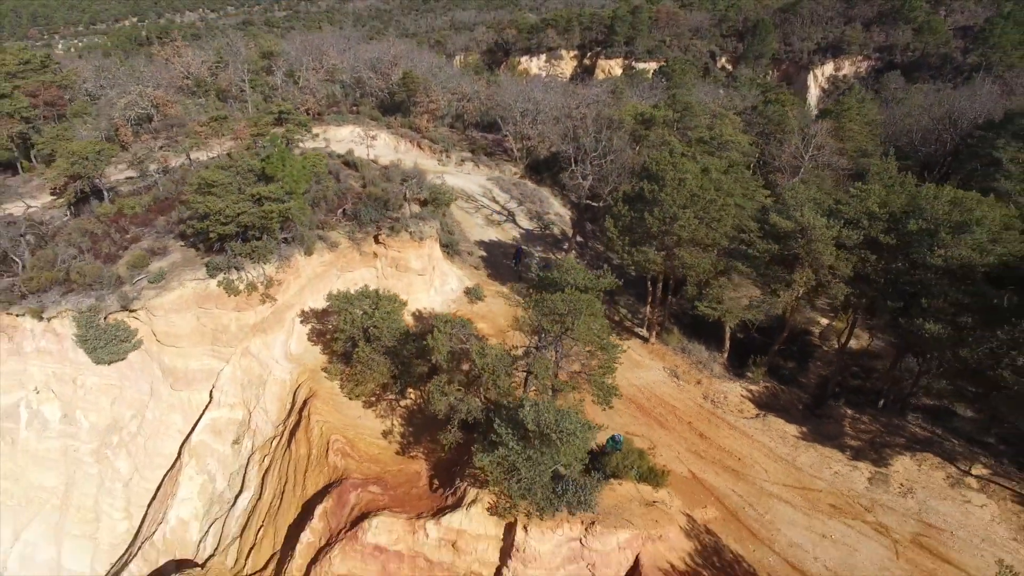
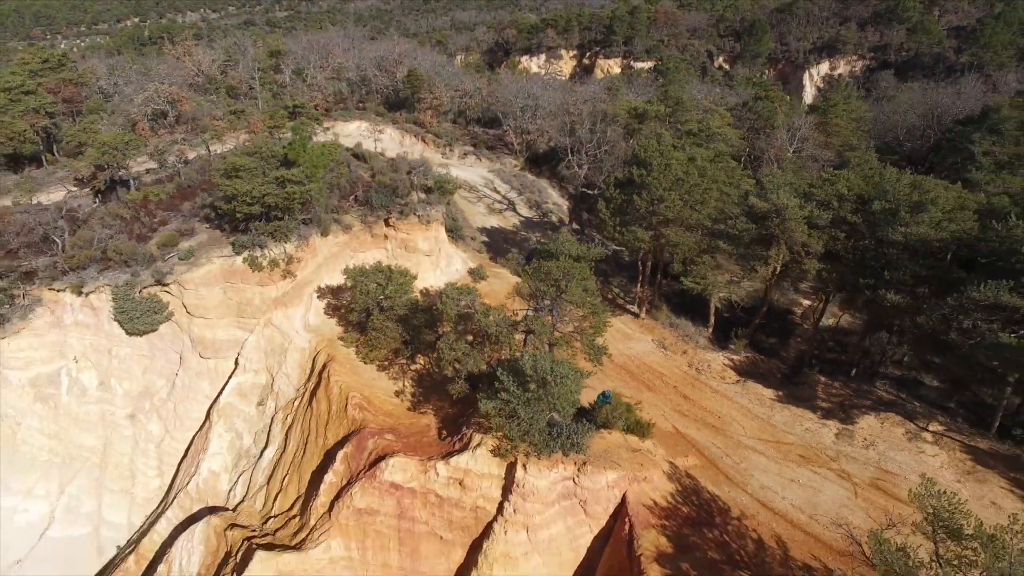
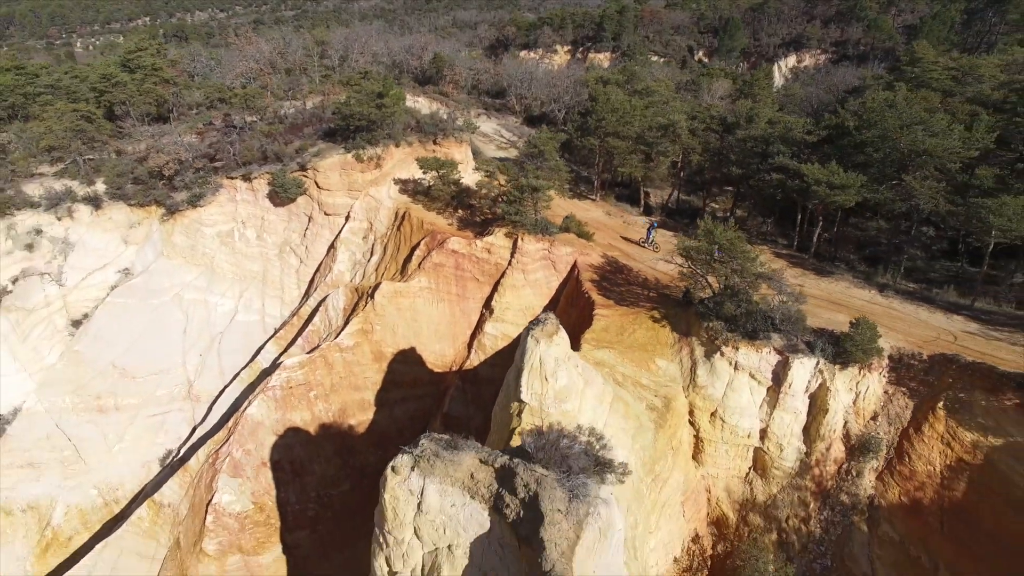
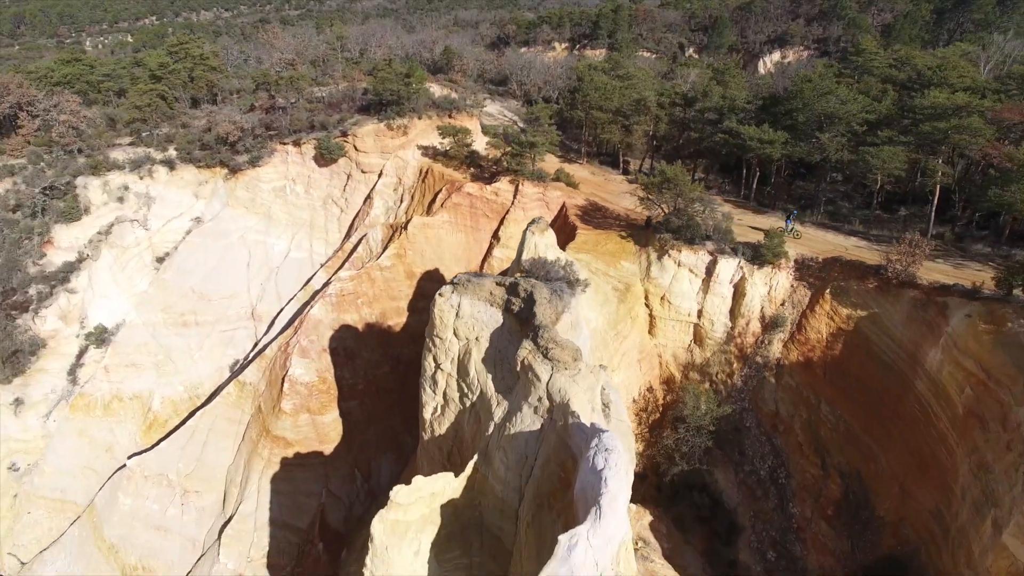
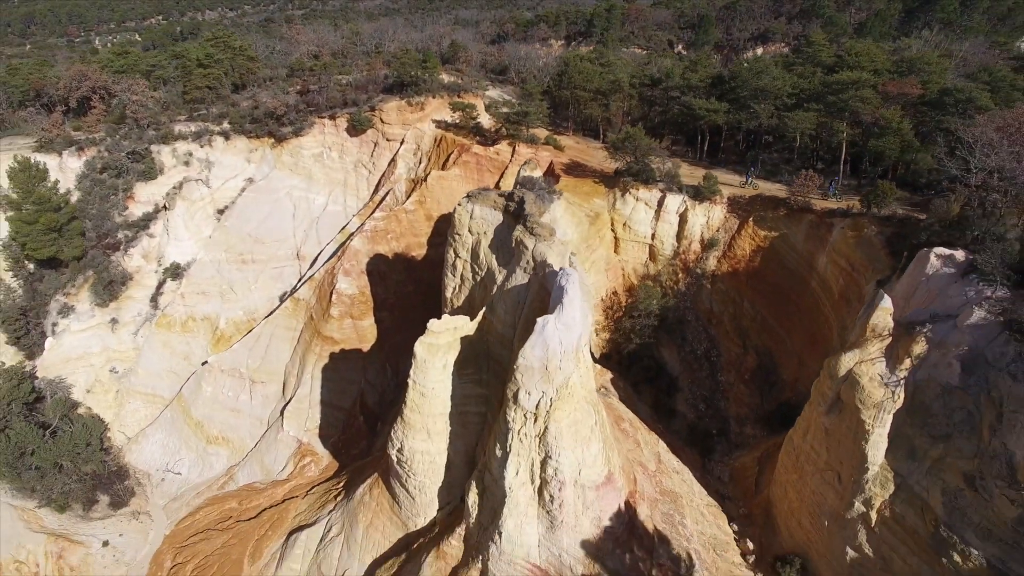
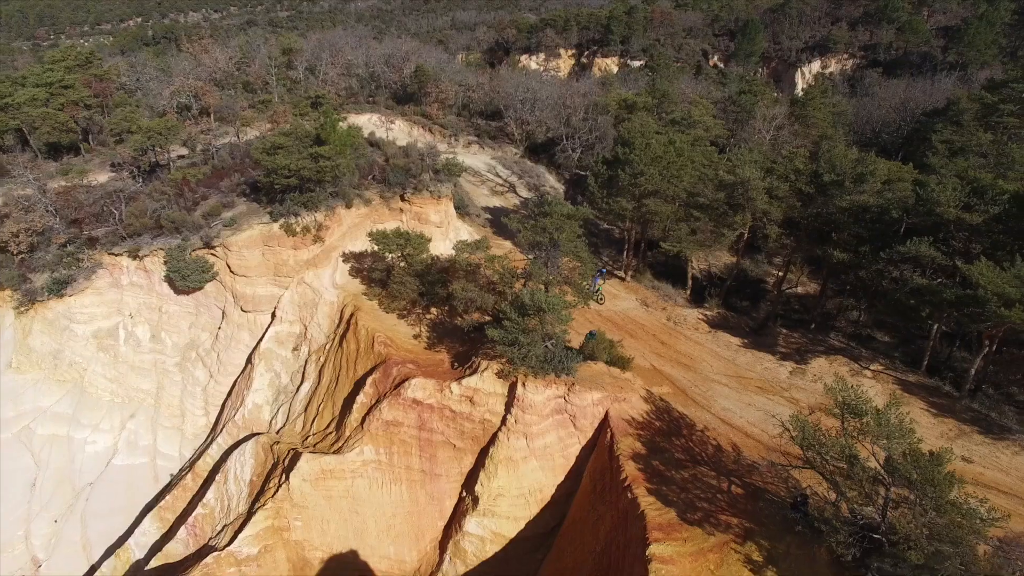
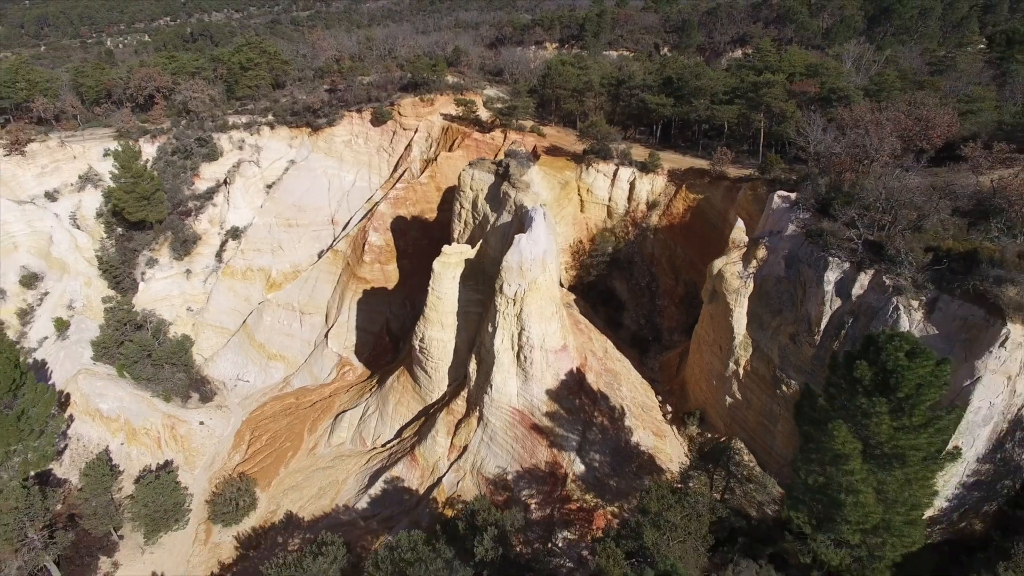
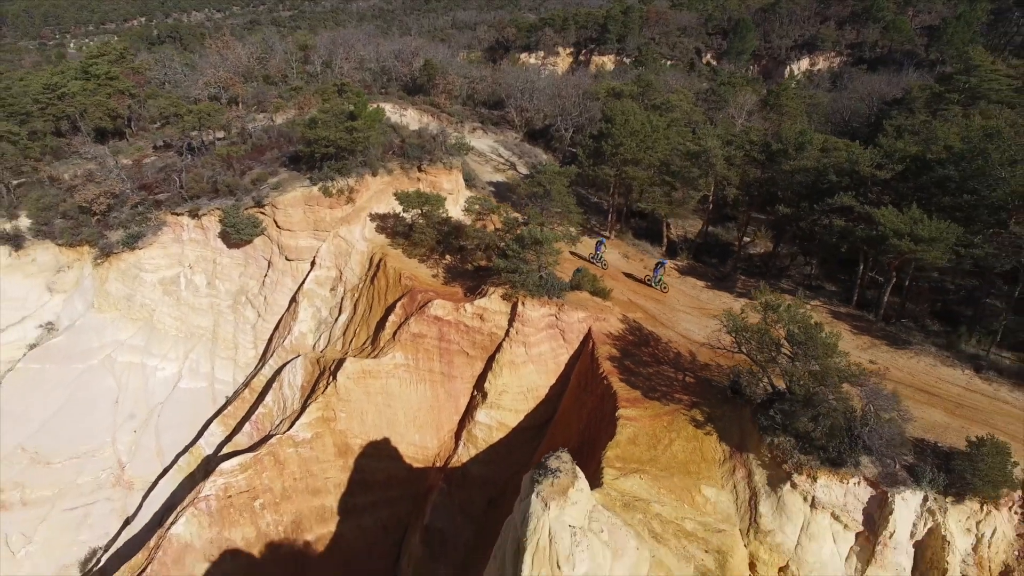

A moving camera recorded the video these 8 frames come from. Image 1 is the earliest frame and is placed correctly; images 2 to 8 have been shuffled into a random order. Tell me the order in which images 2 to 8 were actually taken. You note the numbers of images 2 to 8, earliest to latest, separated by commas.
2, 6, 8, 3, 4, 5, 7
